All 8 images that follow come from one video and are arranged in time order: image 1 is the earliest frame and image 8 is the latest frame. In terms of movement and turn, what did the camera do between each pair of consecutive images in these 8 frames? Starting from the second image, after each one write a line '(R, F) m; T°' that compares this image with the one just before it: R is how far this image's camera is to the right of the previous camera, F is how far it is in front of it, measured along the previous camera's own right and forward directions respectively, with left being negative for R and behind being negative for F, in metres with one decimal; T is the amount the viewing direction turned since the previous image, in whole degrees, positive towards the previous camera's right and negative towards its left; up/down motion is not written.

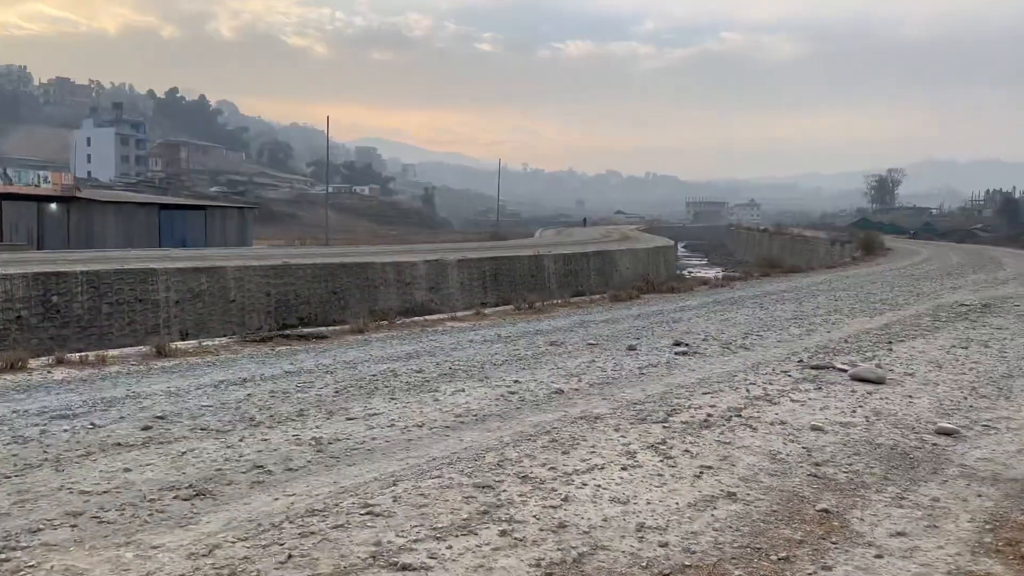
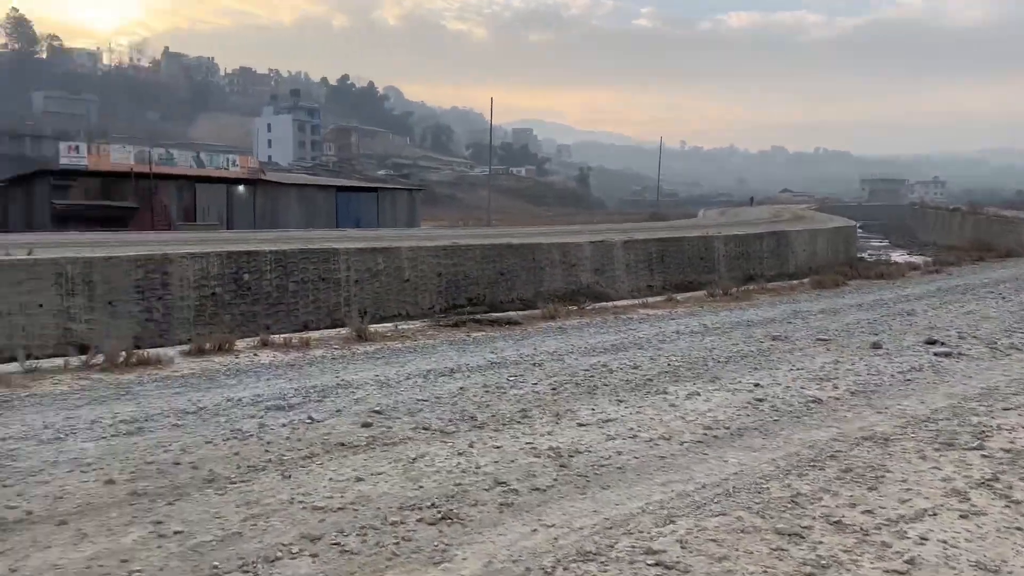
(-0.4, +0.4) m; -11°
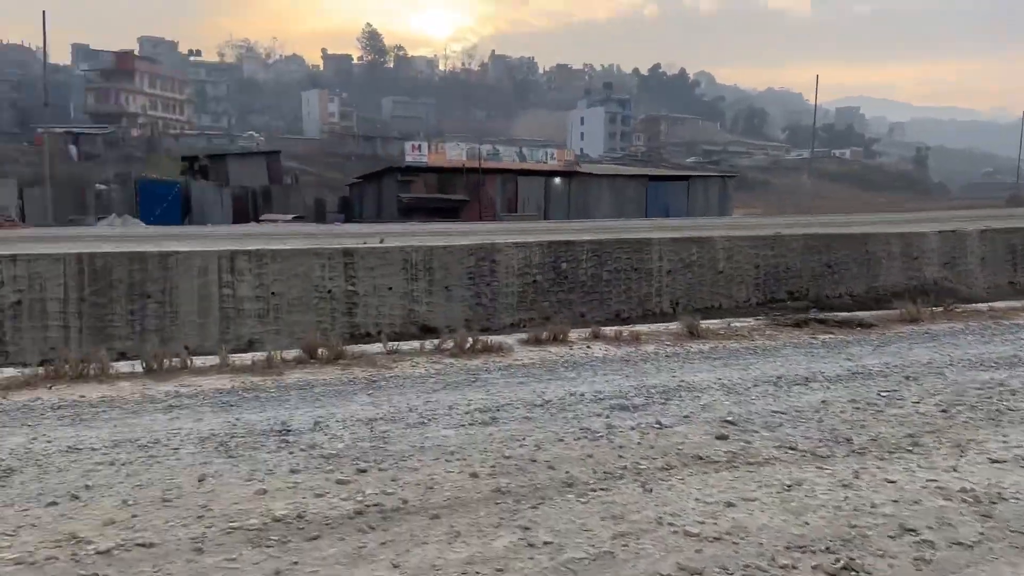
(-0.2, +0.2) m; -21°
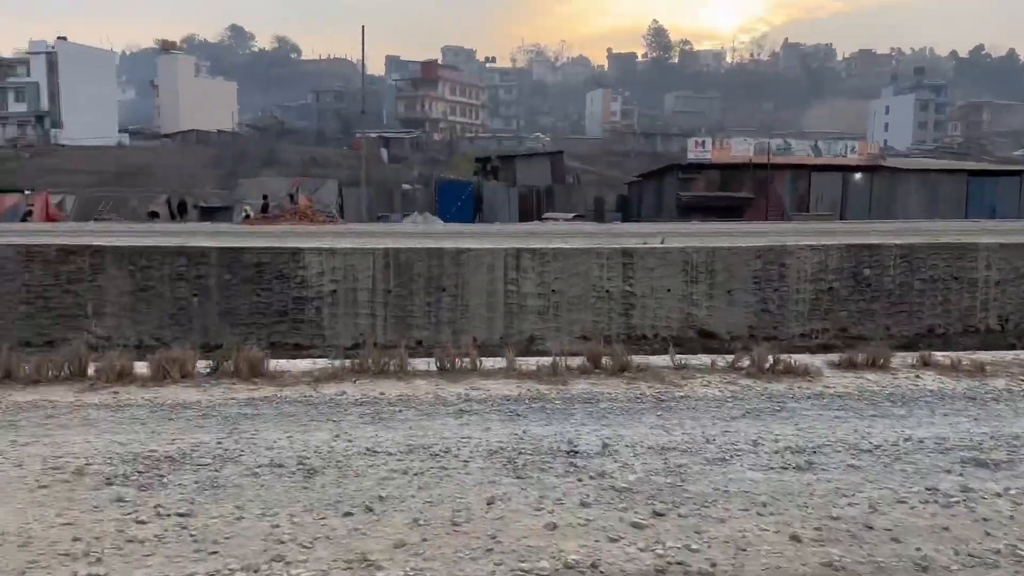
(-0.1, +0.3) m; -19°
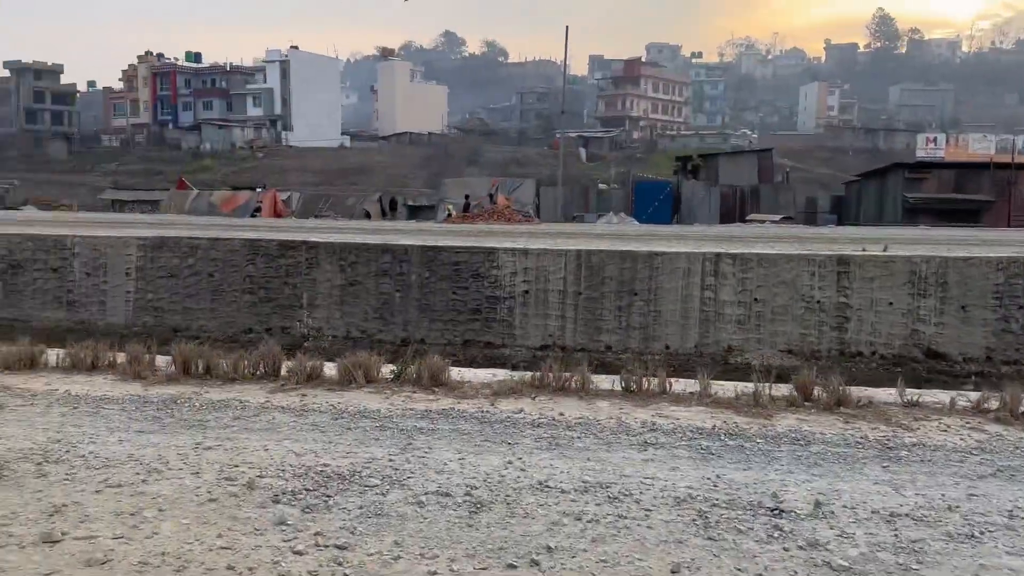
(0.0, +0.3) m; -14°
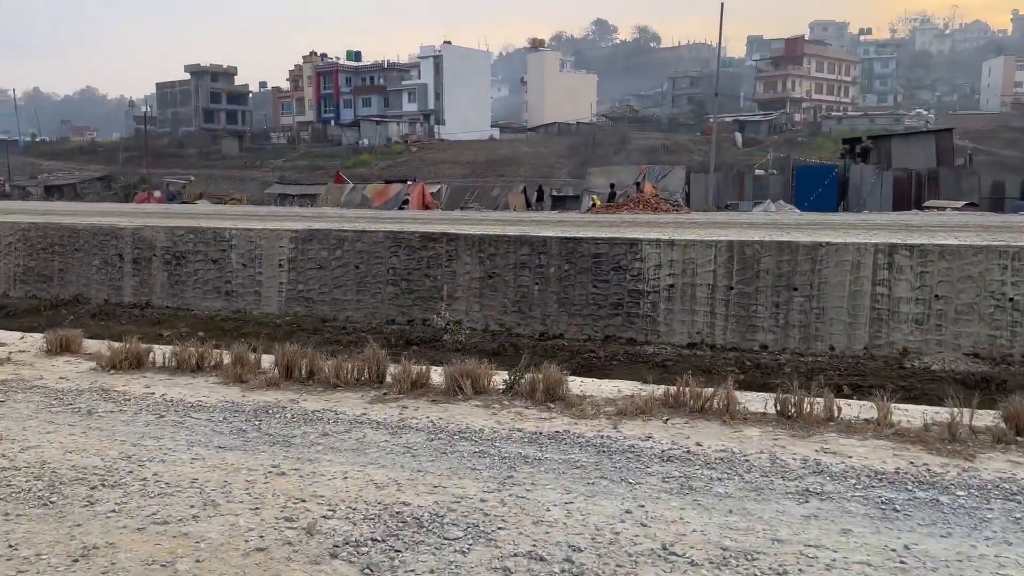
(+0.1, +0.5) m; -11°
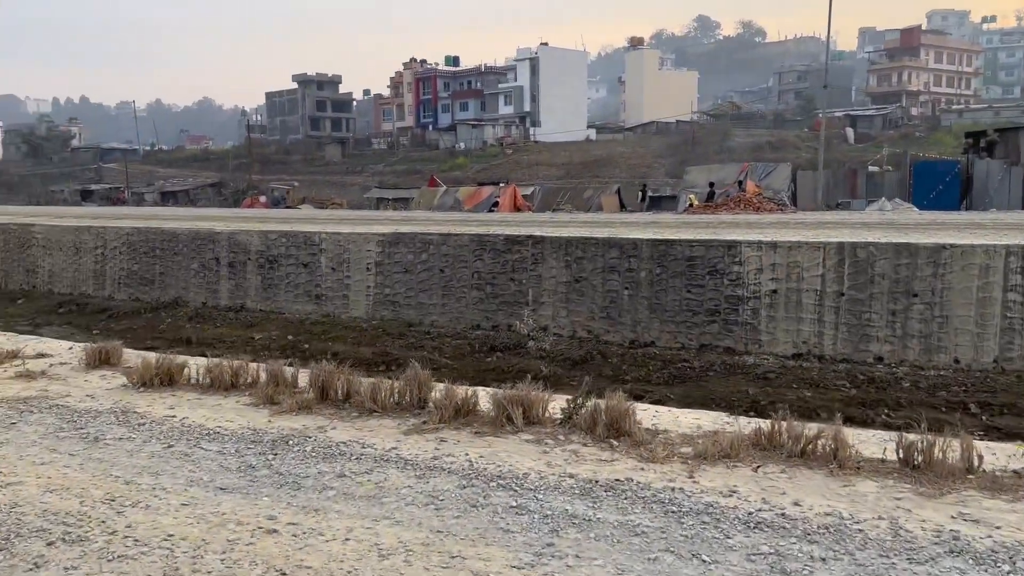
(+0.1, +0.5) m; -7°
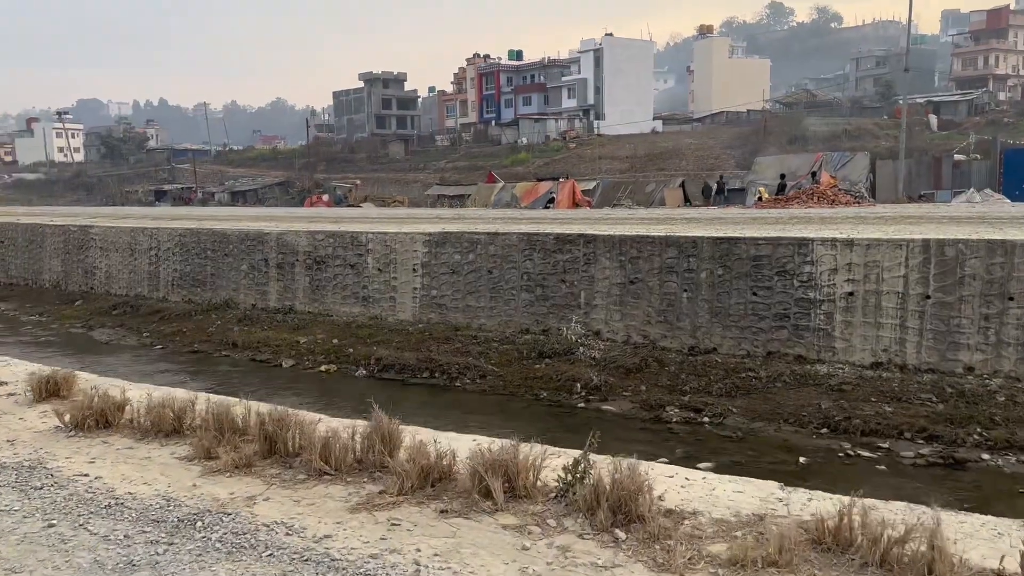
(+0.2, +0.7) m; -5°
